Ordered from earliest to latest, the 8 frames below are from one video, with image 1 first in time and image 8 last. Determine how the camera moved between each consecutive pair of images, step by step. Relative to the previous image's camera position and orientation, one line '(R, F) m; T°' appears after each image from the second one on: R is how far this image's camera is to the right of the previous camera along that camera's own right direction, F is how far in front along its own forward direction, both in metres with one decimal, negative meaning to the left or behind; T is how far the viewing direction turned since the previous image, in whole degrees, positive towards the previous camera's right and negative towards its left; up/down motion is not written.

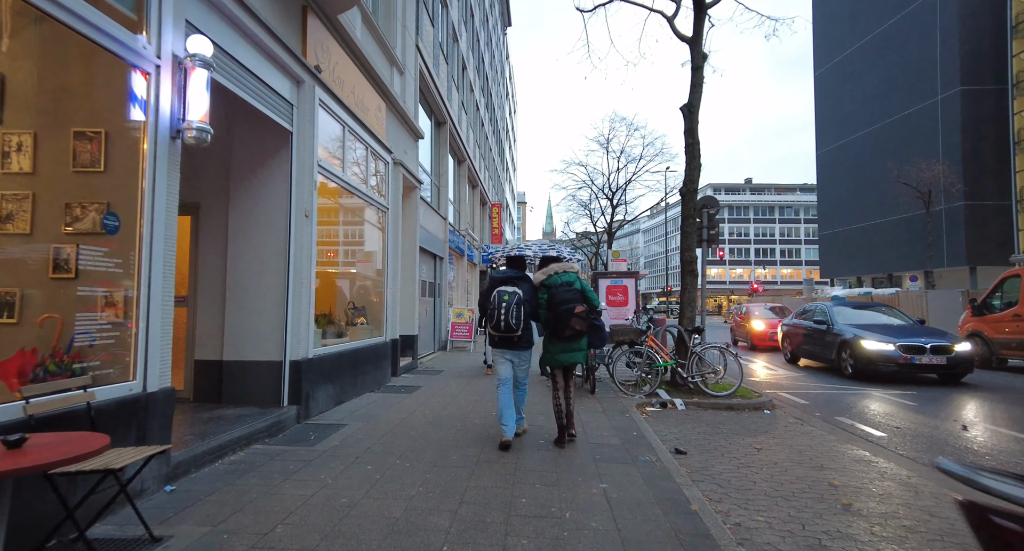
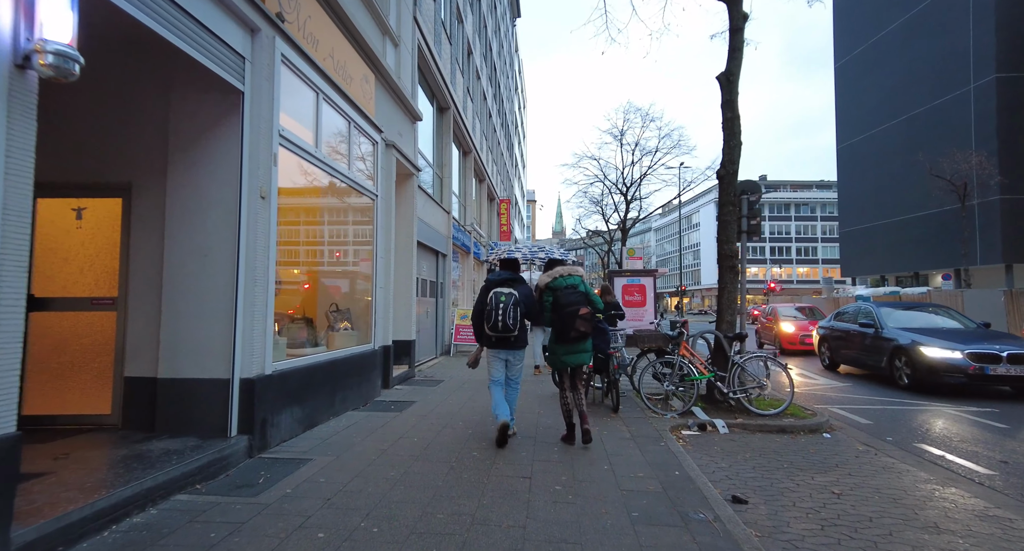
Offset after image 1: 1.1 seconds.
(0.0, +1.1) m; -1°
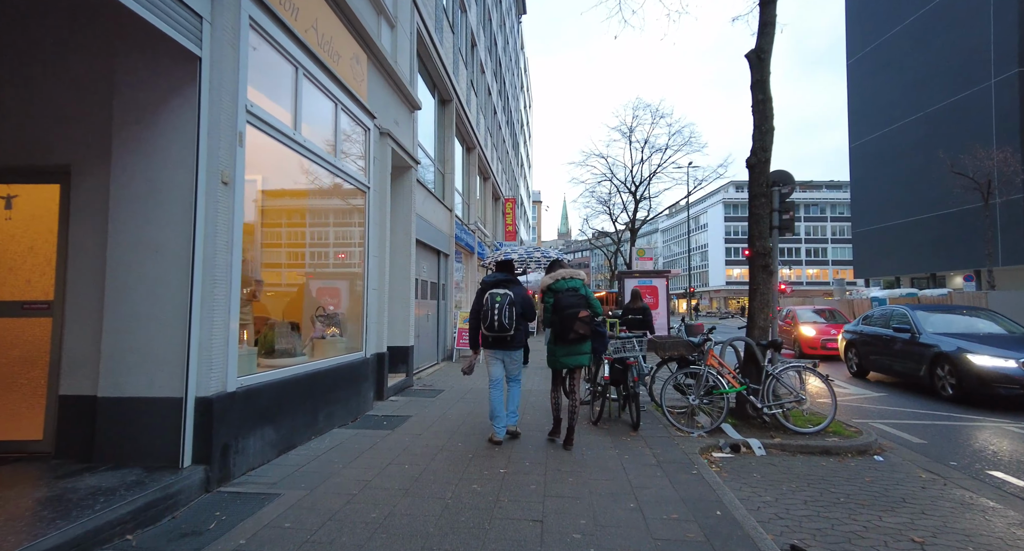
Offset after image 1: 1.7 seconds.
(0.0, +0.7) m; -1°
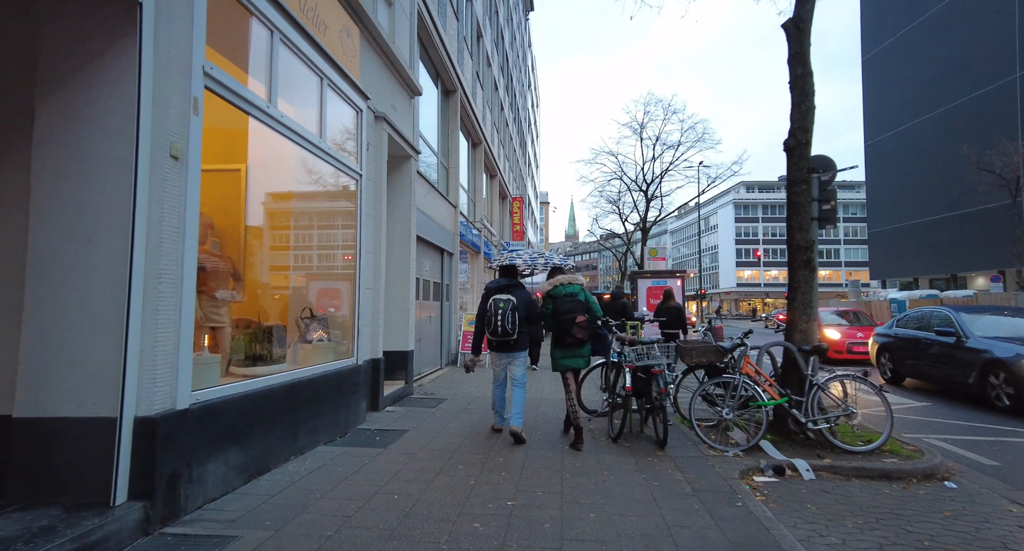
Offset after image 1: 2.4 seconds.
(0.0, +0.7) m; -1°
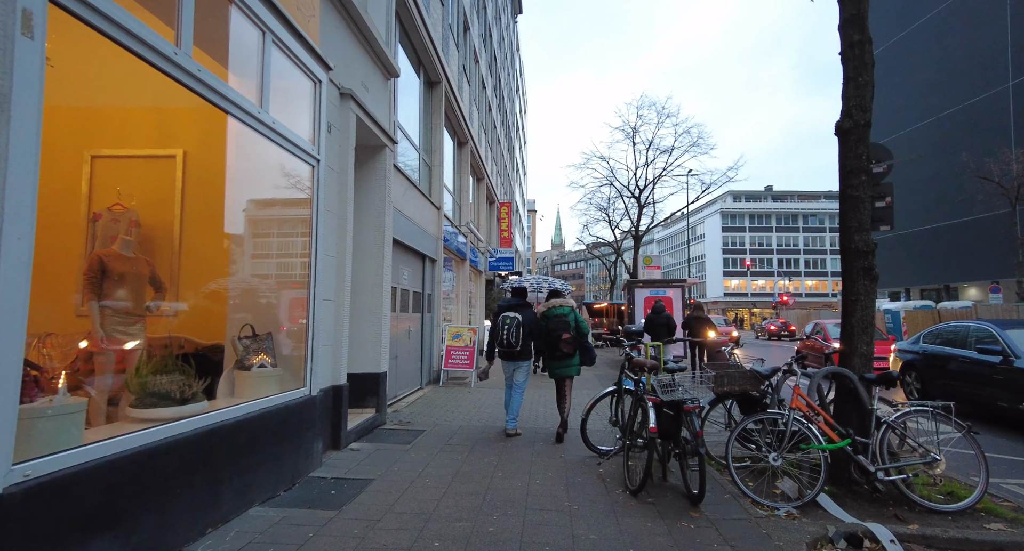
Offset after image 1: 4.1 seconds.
(-0.1, +1.1) m; +2°
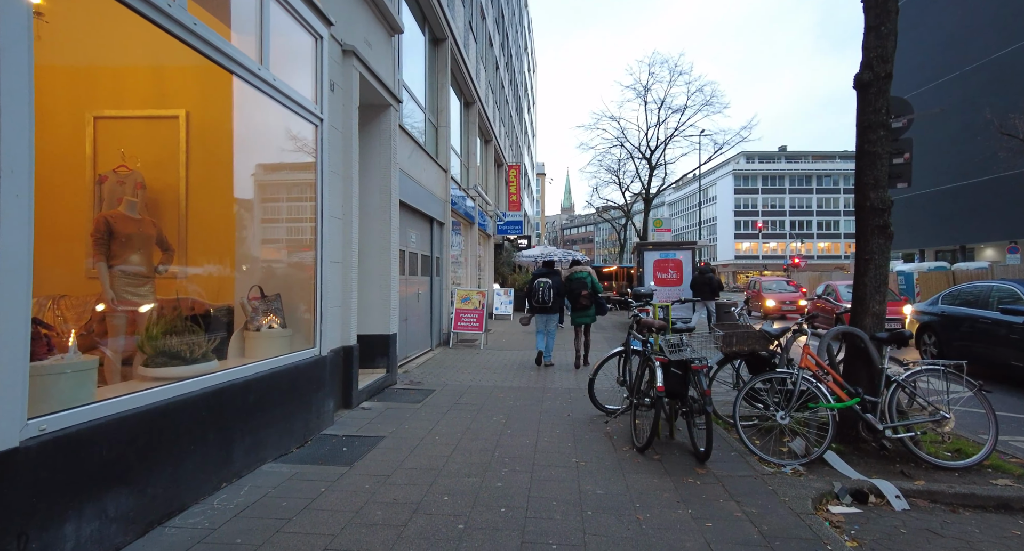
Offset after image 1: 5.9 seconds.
(0.0, 0.0) m; -1°
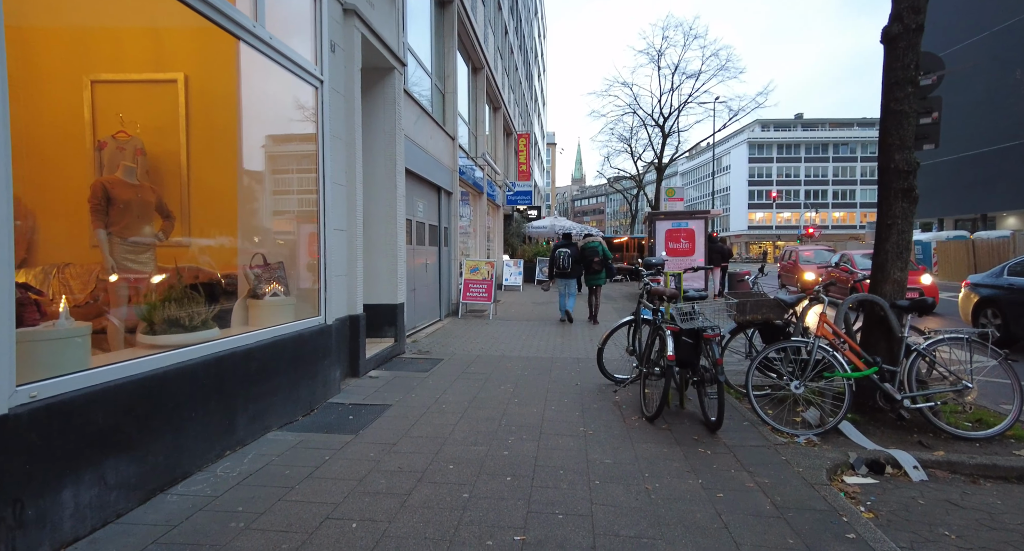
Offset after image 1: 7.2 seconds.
(0.0, +0.1) m; -1°
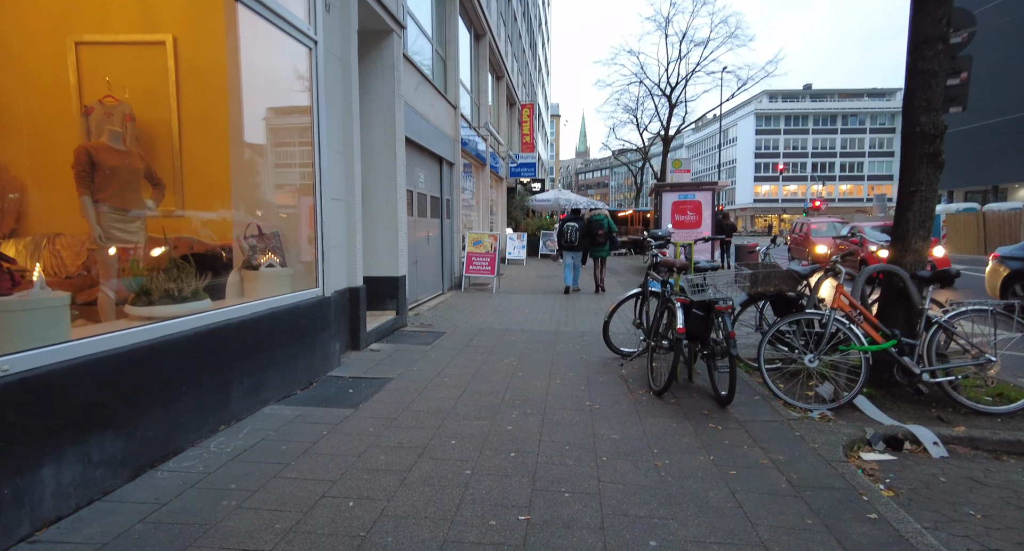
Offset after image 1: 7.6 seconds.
(0.0, +0.2) m; 0°
